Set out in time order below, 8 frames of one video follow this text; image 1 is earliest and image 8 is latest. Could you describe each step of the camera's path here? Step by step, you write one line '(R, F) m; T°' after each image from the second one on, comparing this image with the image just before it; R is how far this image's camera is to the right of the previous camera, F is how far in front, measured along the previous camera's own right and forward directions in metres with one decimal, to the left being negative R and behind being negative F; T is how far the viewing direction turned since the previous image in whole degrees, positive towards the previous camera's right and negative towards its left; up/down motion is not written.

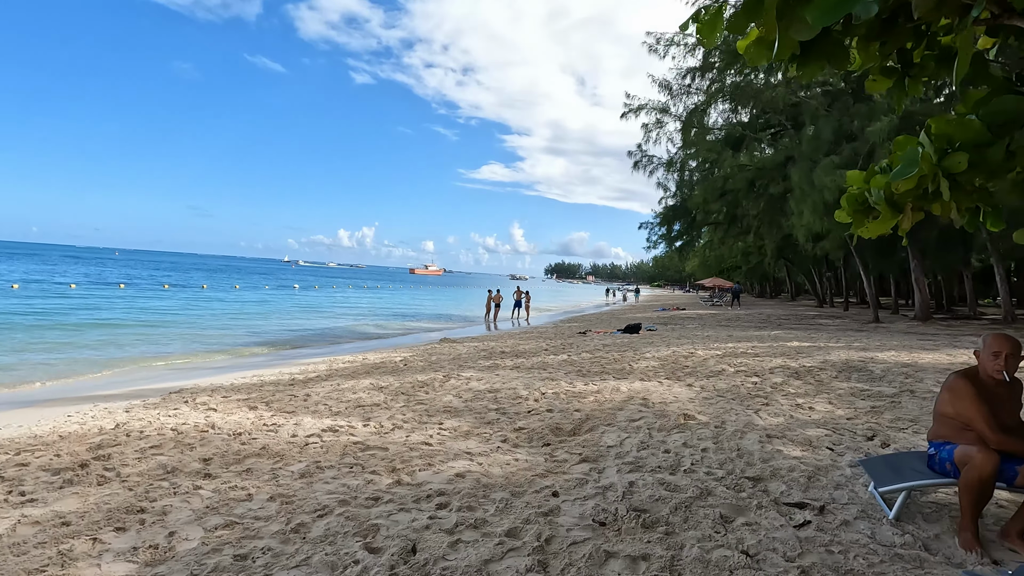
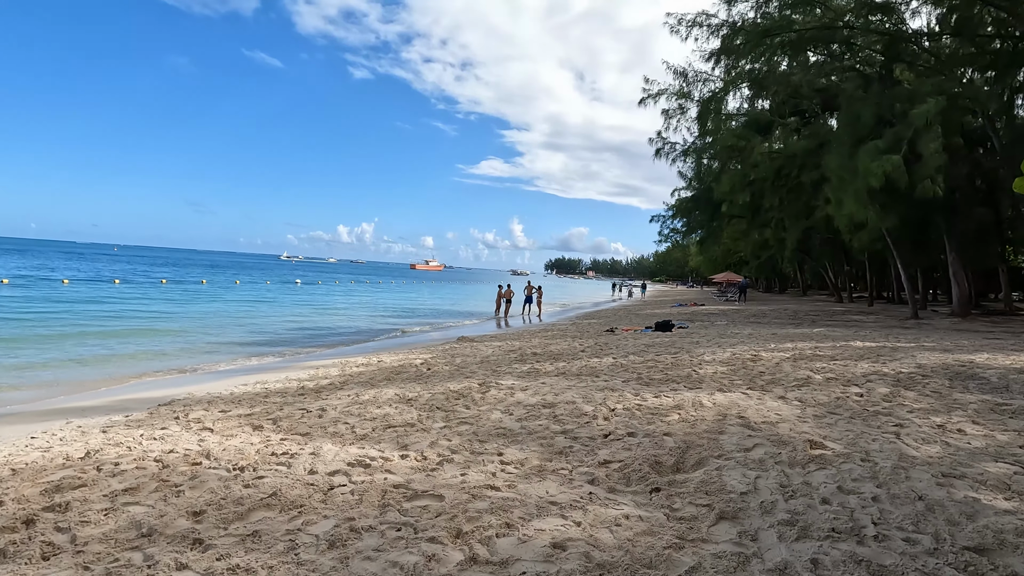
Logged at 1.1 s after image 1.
(-0.7, +1.3) m; 0°
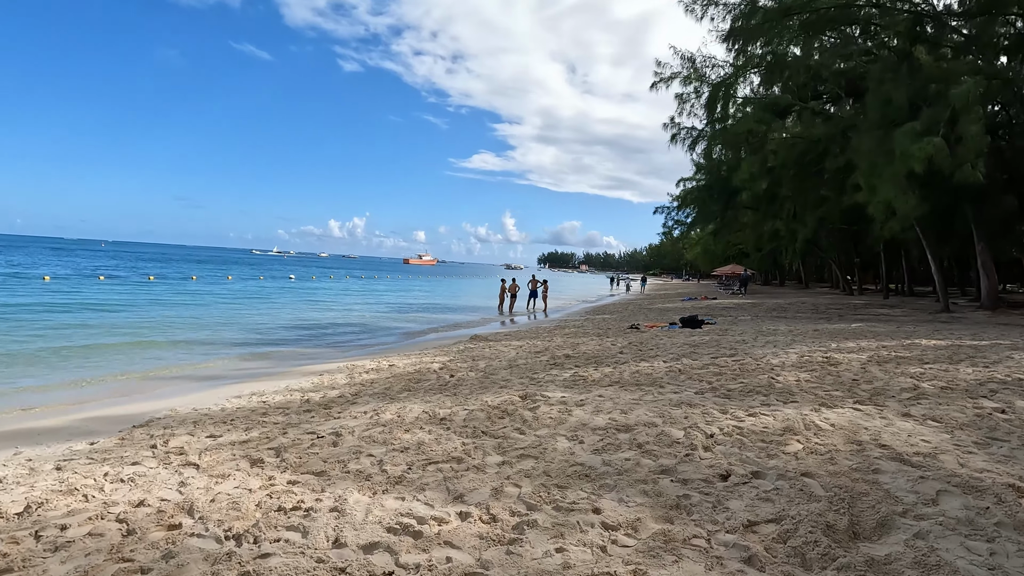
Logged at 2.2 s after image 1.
(-0.7, +1.3) m; +1°
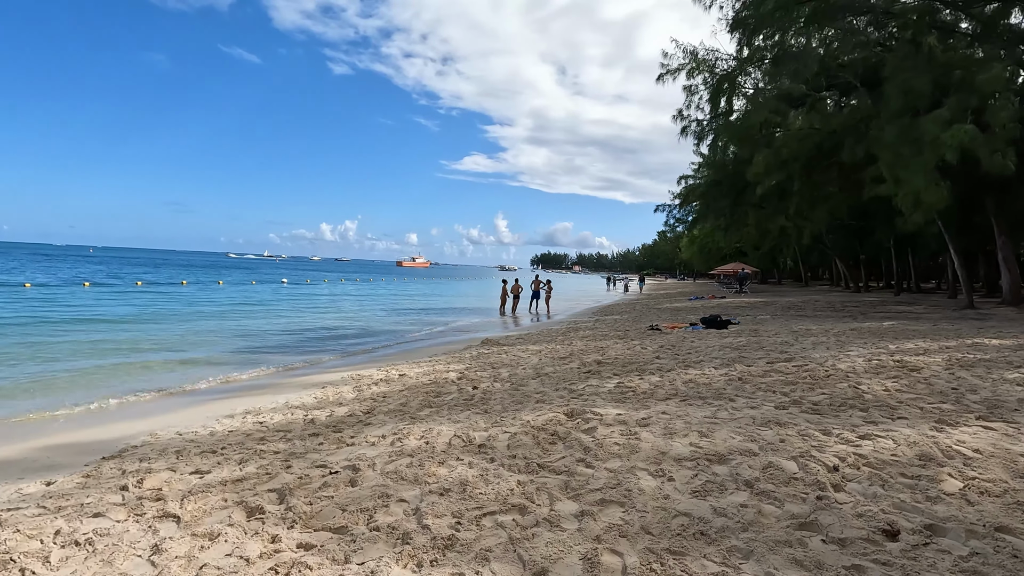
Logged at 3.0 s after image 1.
(-0.5, +1.0) m; +1°
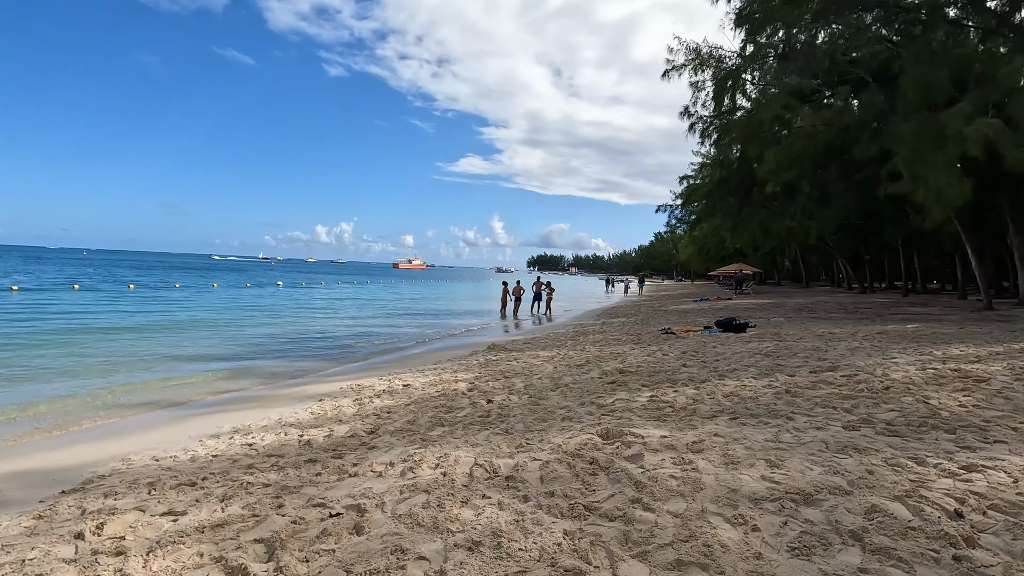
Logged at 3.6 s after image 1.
(-0.3, +0.7) m; 0°
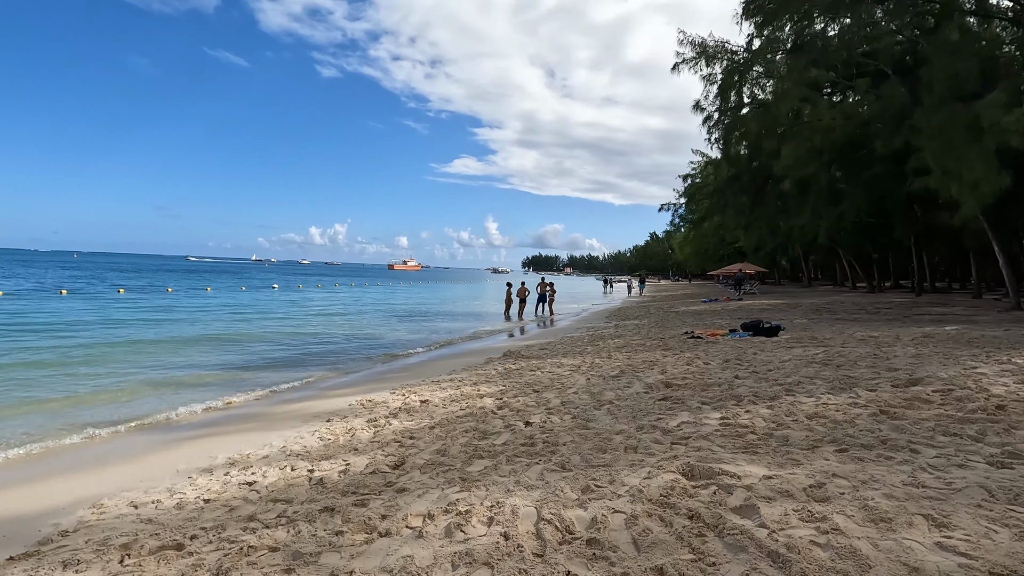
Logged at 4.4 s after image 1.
(-0.5, +0.9) m; +1°
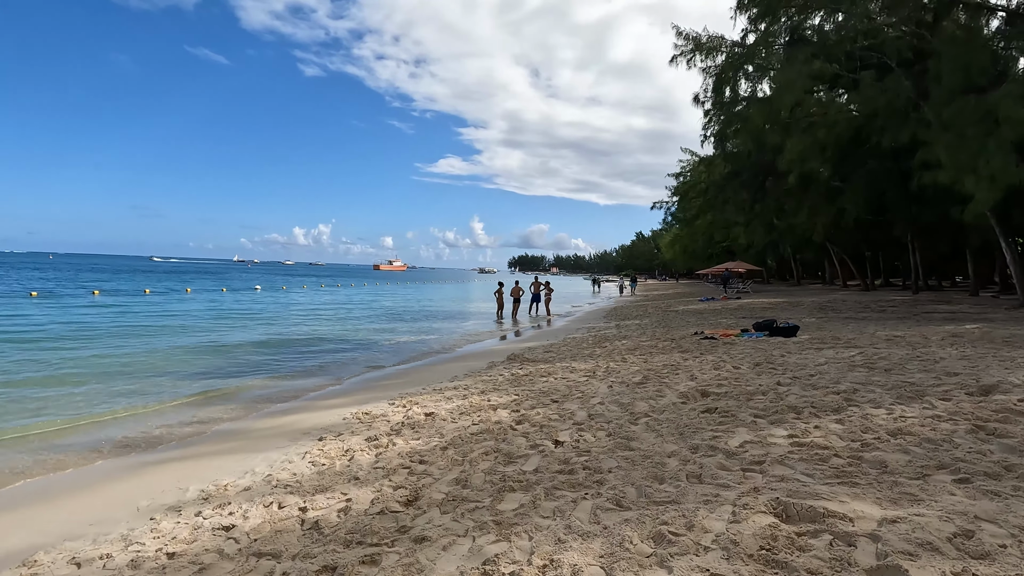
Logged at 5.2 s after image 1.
(-0.4, +0.8) m; +1°
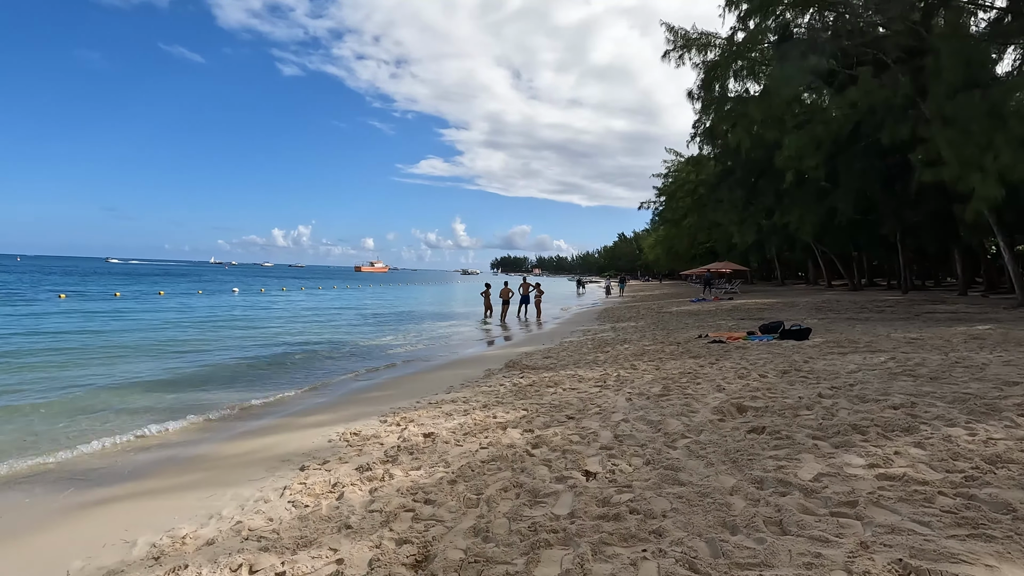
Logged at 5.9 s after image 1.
(-0.3, +0.8) m; +2°
